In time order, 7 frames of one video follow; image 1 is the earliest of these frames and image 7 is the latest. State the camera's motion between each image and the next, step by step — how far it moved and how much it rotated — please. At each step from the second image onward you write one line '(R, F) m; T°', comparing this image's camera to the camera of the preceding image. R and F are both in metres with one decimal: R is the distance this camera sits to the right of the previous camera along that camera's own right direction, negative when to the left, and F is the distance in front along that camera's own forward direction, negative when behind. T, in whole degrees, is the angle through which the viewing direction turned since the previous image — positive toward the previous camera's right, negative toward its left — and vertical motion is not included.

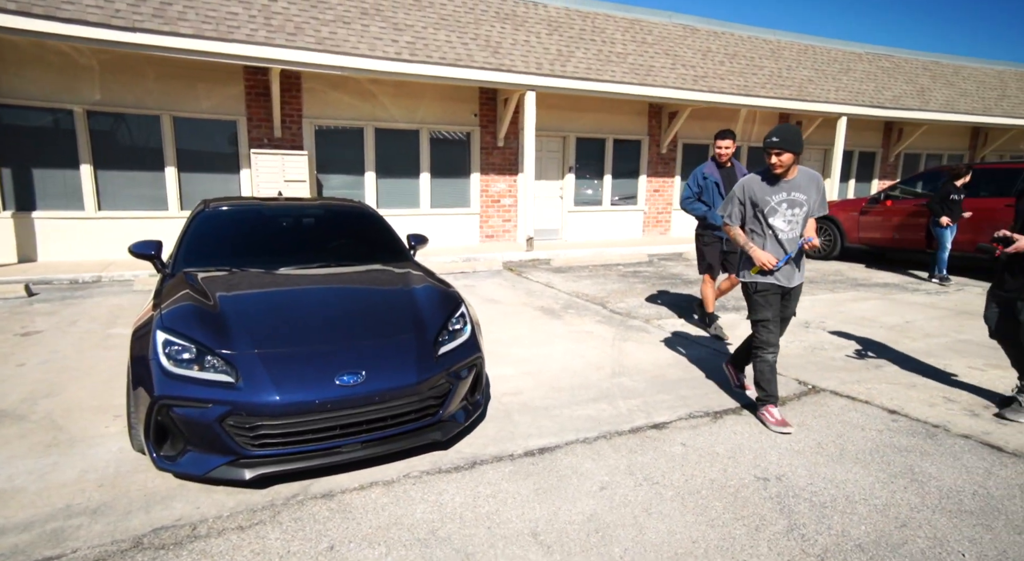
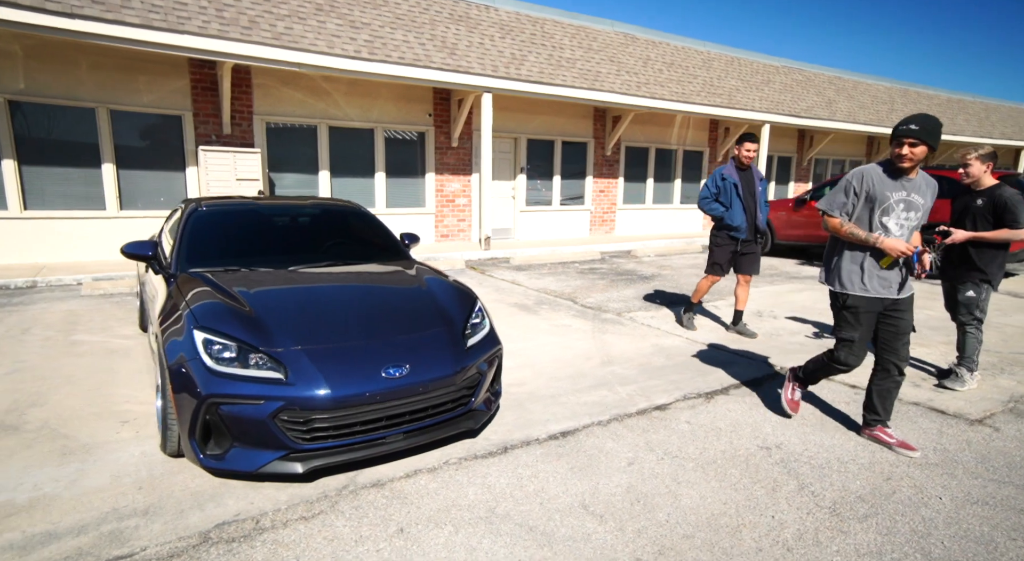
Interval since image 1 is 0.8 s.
(-0.5, -0.2) m; +7°
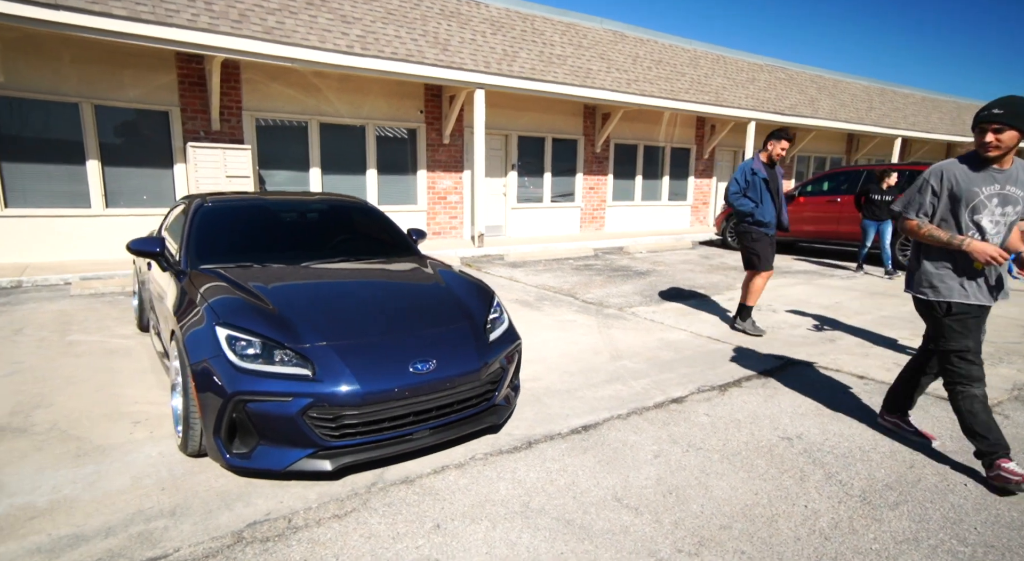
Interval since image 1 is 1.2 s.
(-0.2, 0.0) m; +2°
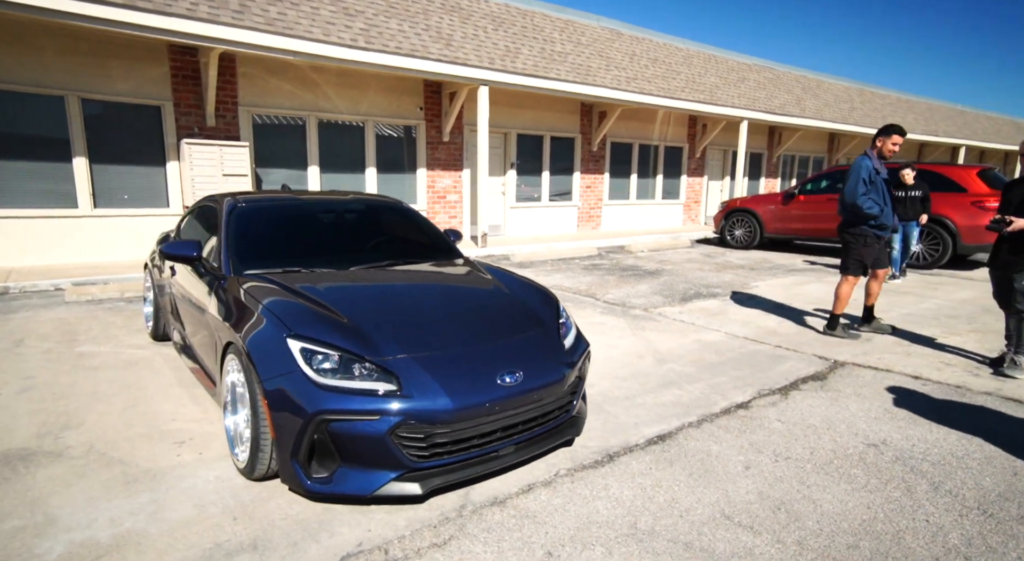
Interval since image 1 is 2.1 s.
(-0.5, +0.2) m; +2°
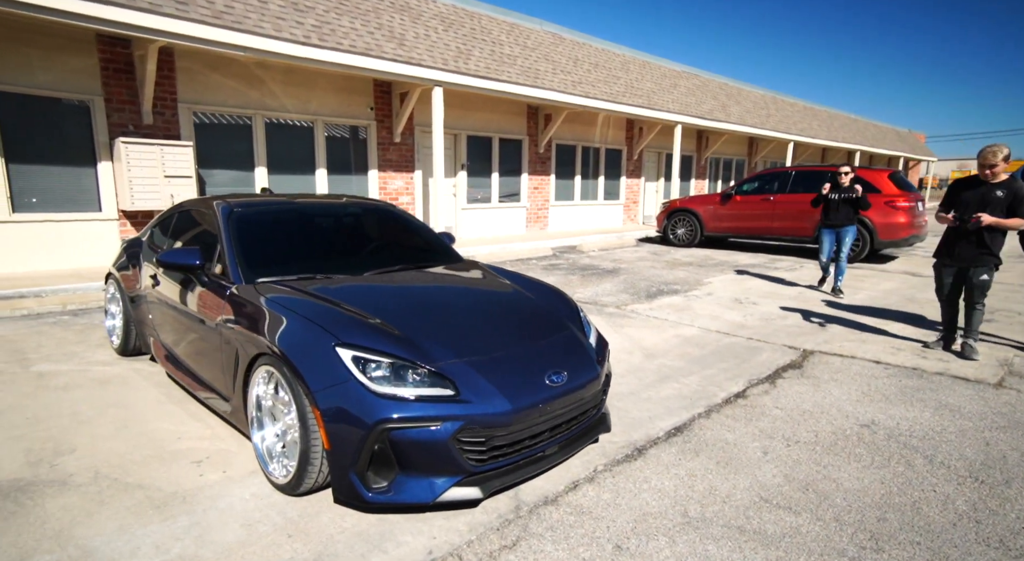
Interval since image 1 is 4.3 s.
(-0.5, 0.0) m; +7°
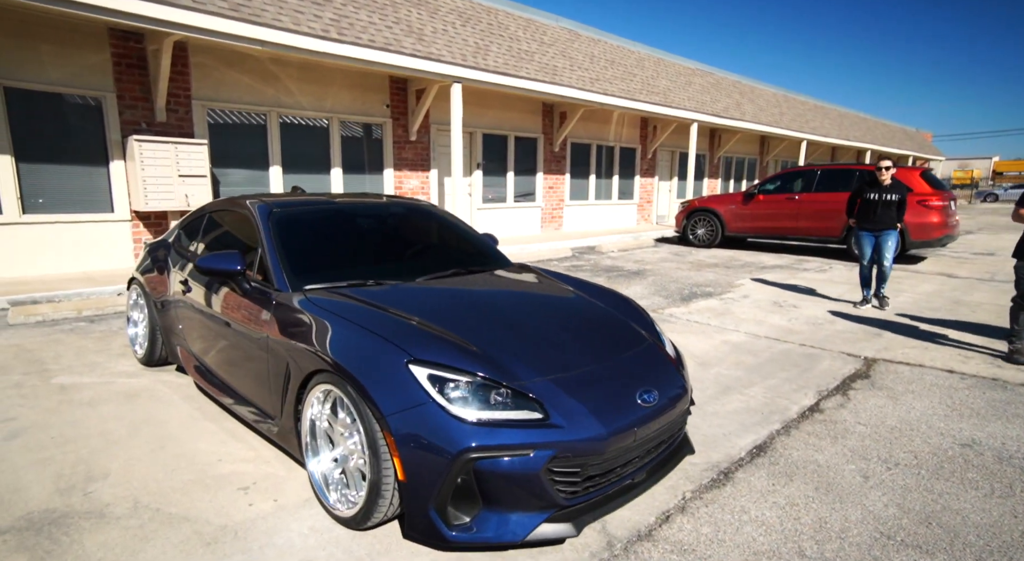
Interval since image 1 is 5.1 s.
(-0.3, +0.3) m; 0°
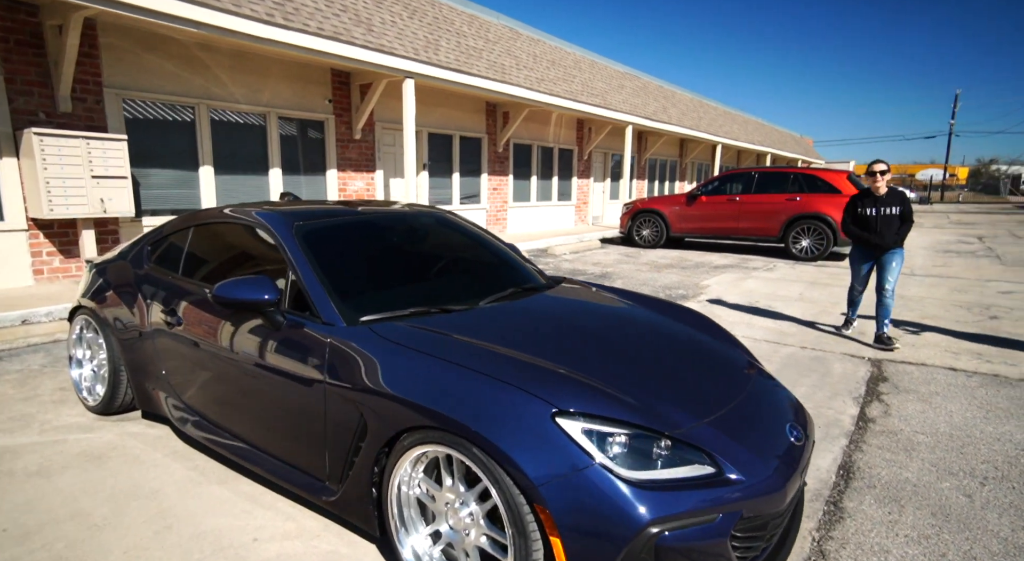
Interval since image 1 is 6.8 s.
(-0.7, +0.4) m; +9°
